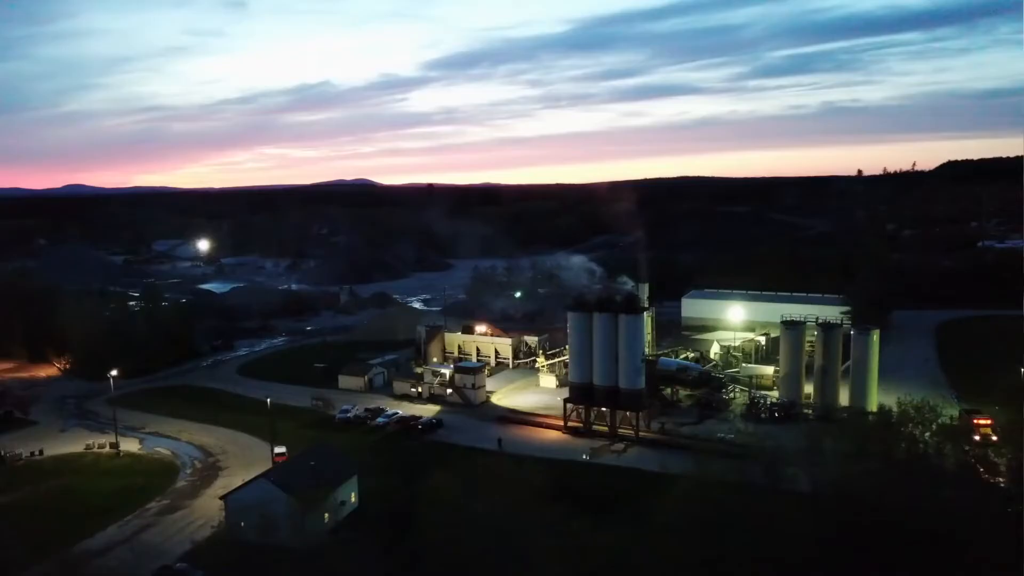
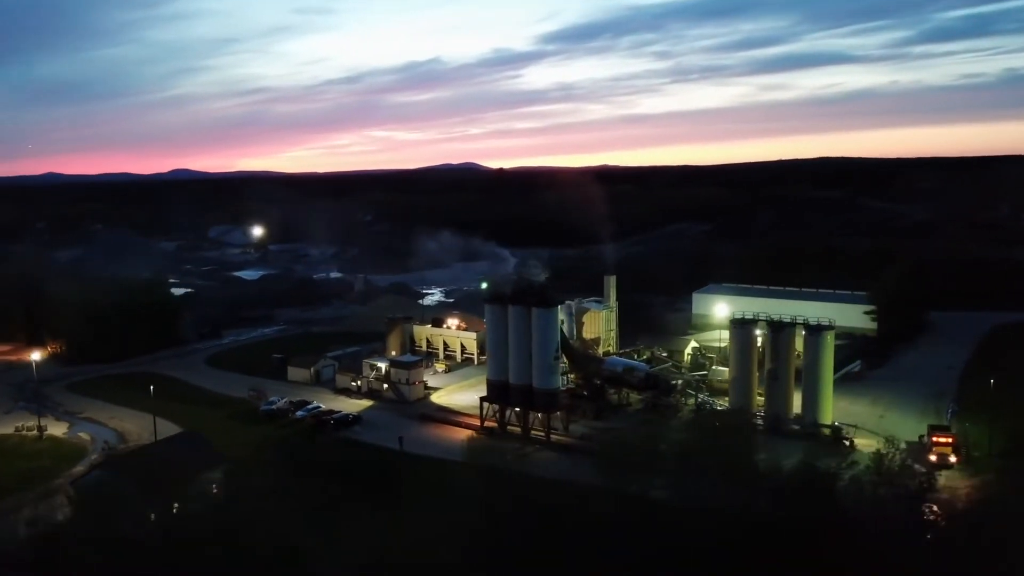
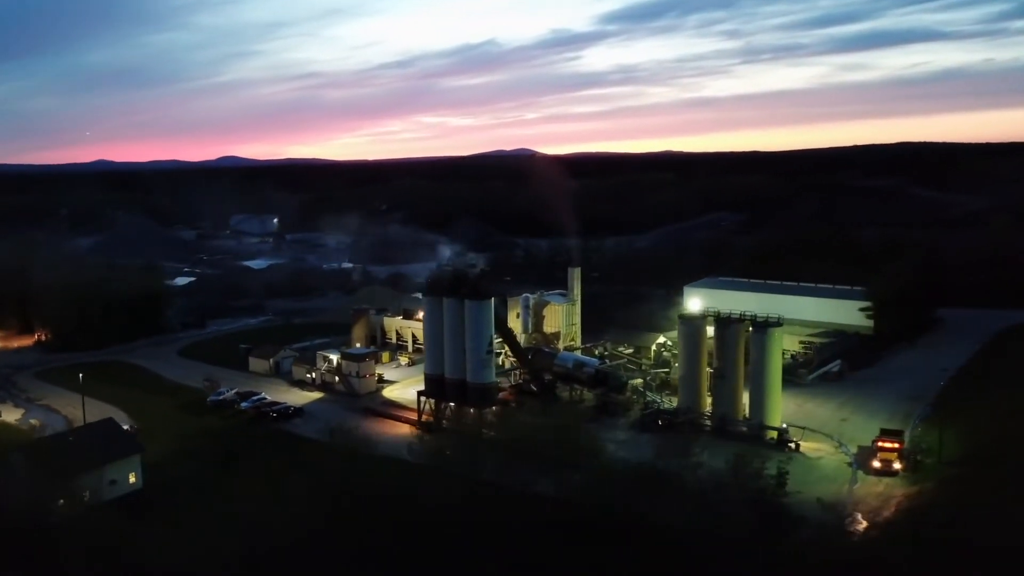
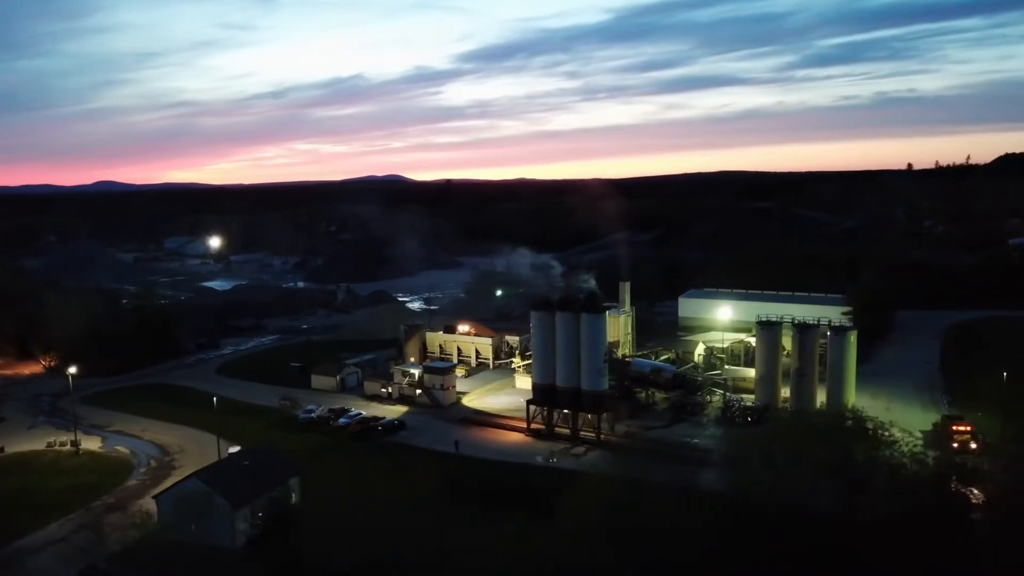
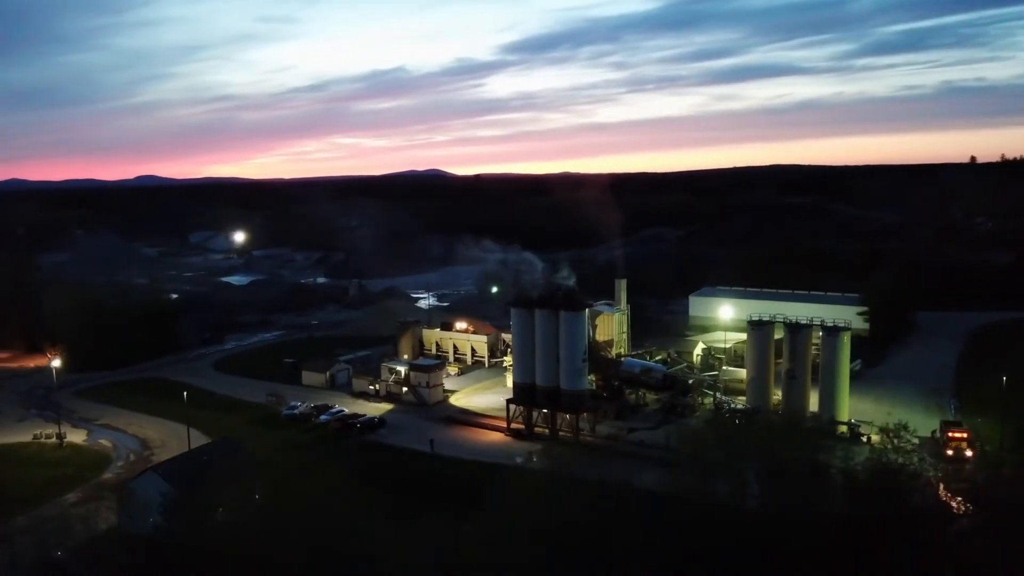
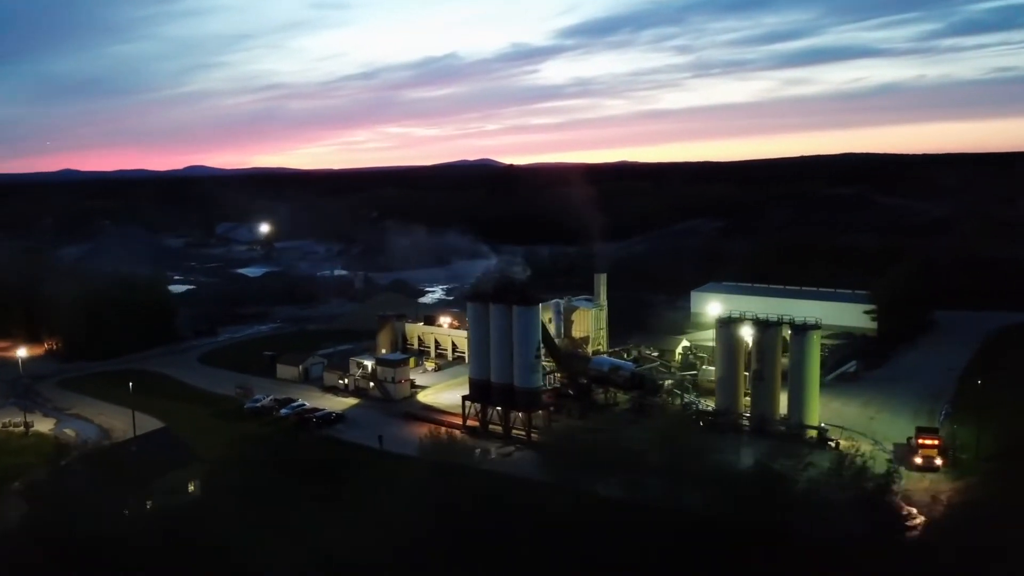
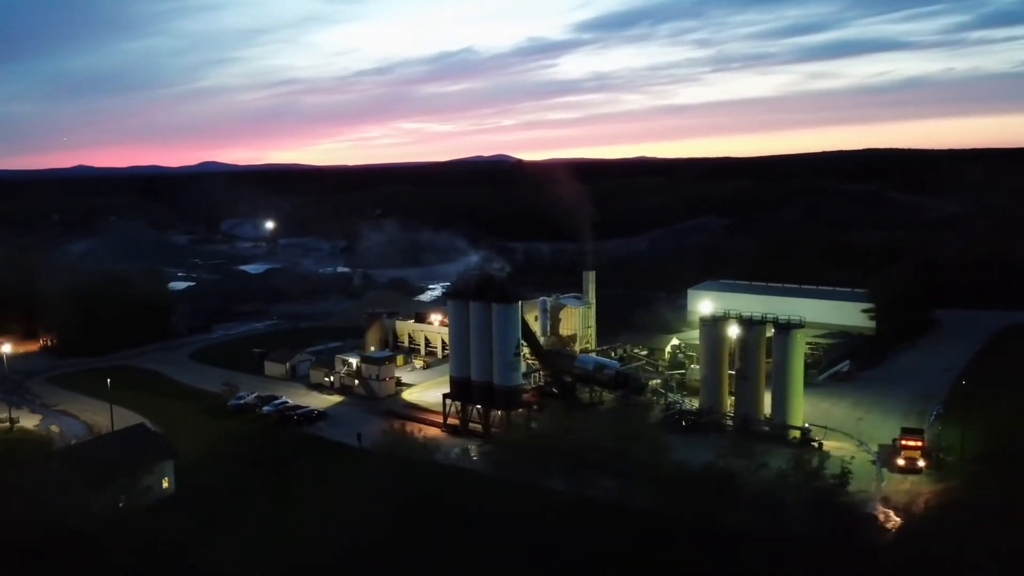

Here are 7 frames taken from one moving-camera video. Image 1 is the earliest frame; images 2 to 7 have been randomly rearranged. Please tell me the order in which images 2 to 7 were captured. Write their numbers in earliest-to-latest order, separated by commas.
4, 5, 2, 6, 7, 3
